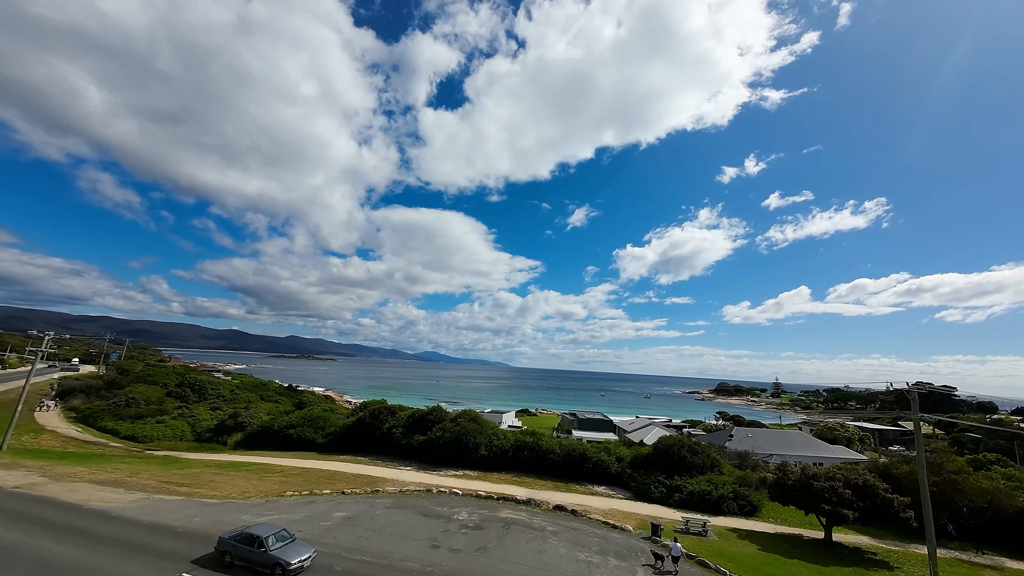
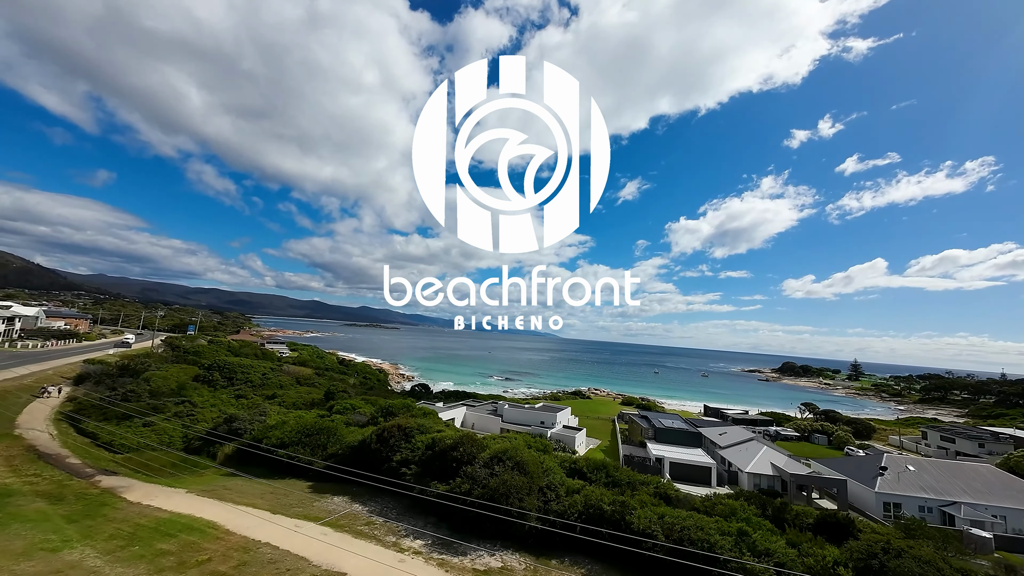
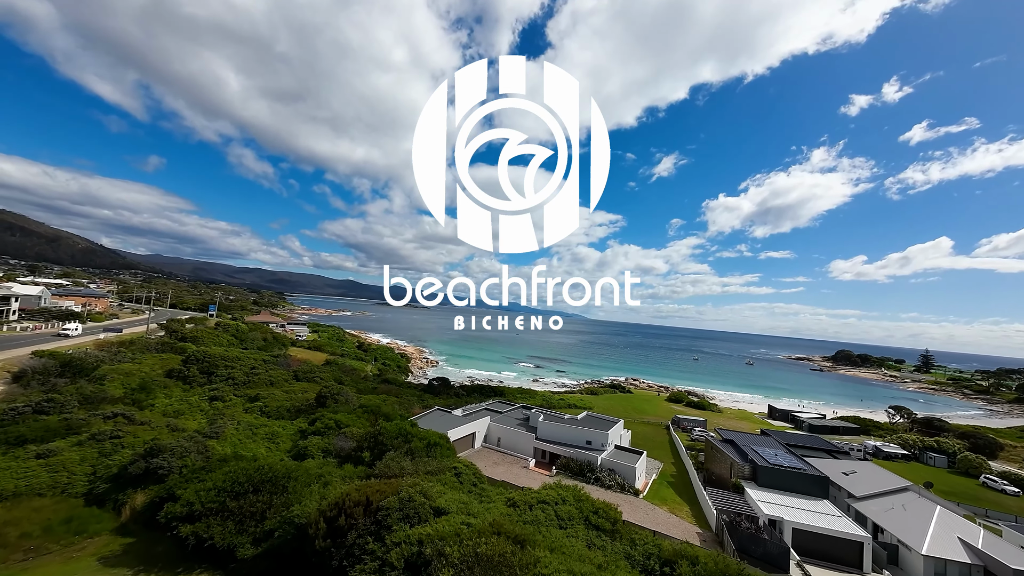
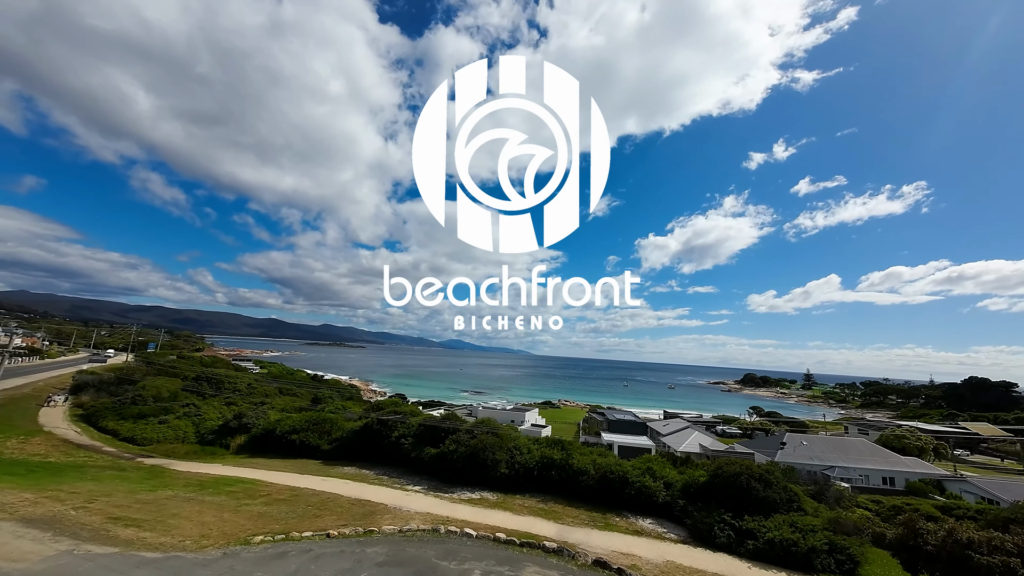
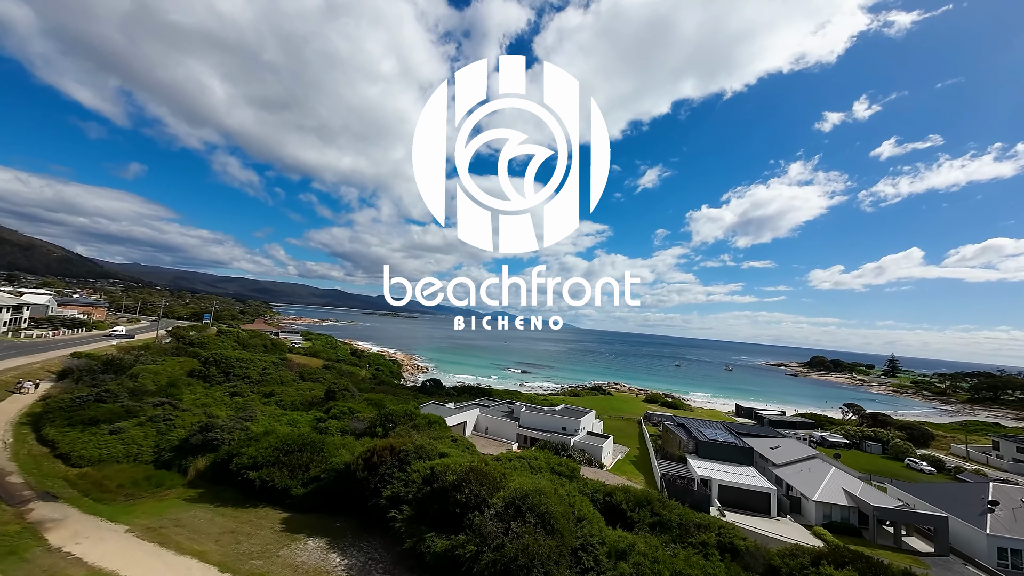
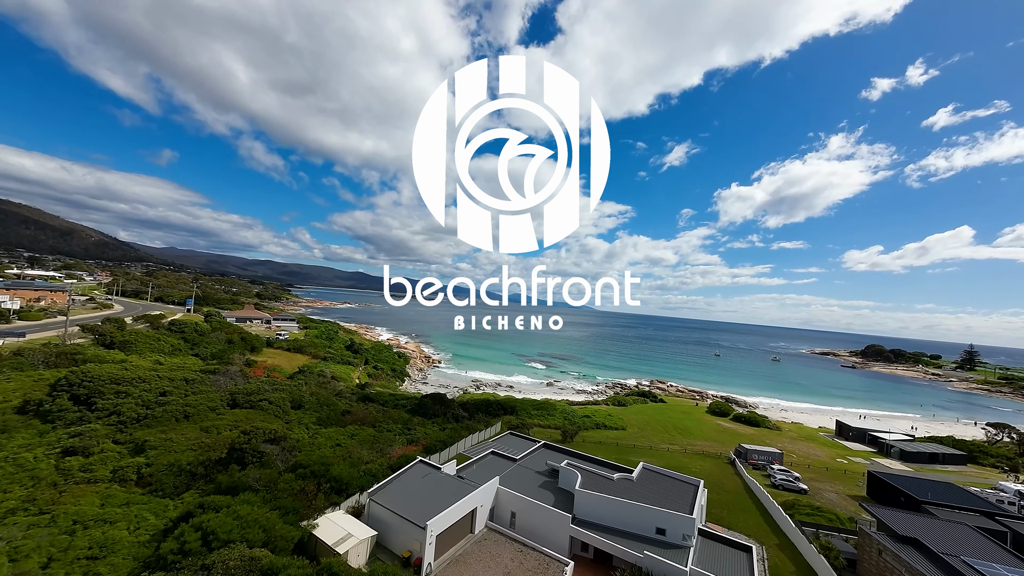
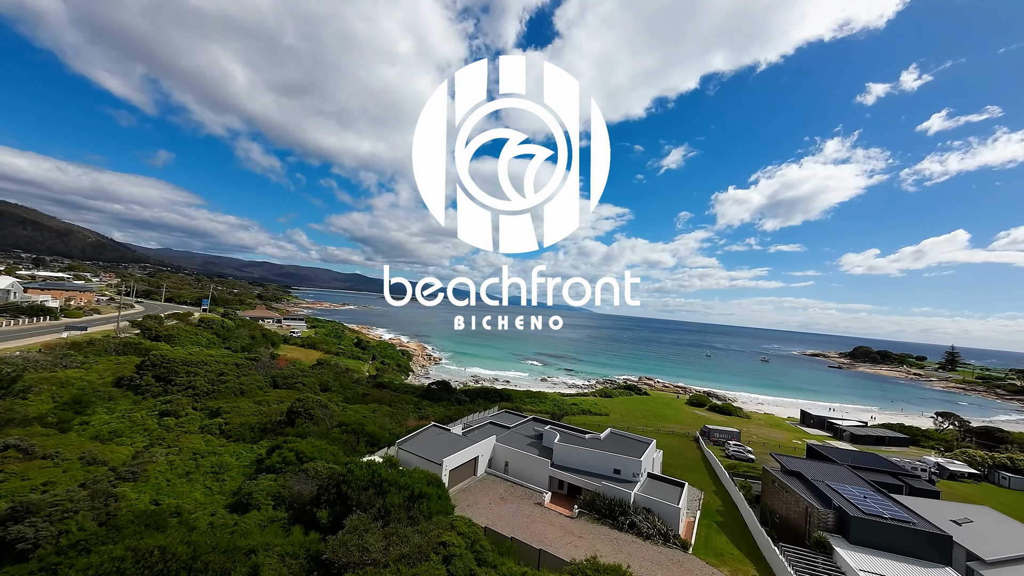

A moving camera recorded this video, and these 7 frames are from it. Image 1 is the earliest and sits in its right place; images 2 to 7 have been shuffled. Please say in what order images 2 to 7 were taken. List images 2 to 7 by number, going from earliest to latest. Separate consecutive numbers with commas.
4, 2, 5, 3, 7, 6
